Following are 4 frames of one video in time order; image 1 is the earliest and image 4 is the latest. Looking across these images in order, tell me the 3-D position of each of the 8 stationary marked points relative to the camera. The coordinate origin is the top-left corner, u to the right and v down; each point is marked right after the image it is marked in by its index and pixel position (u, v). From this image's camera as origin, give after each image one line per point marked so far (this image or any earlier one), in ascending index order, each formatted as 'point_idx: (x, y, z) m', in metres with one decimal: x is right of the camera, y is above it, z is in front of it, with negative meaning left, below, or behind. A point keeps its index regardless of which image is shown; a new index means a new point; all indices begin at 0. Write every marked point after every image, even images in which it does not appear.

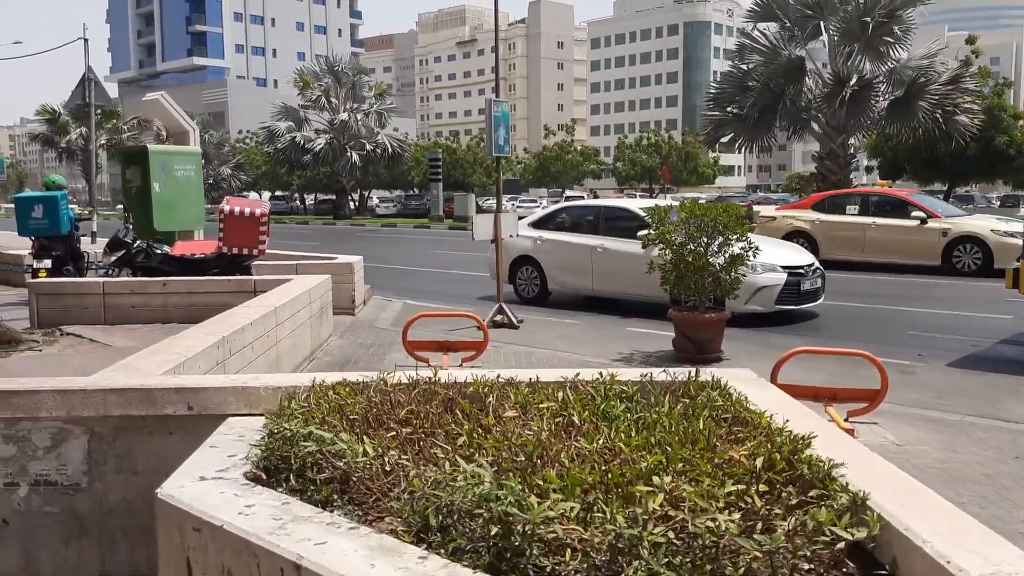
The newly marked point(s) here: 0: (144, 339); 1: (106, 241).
0: (-3.4, -0.5, +8.6) m
1: (-4.3, +0.5, +10.0) m
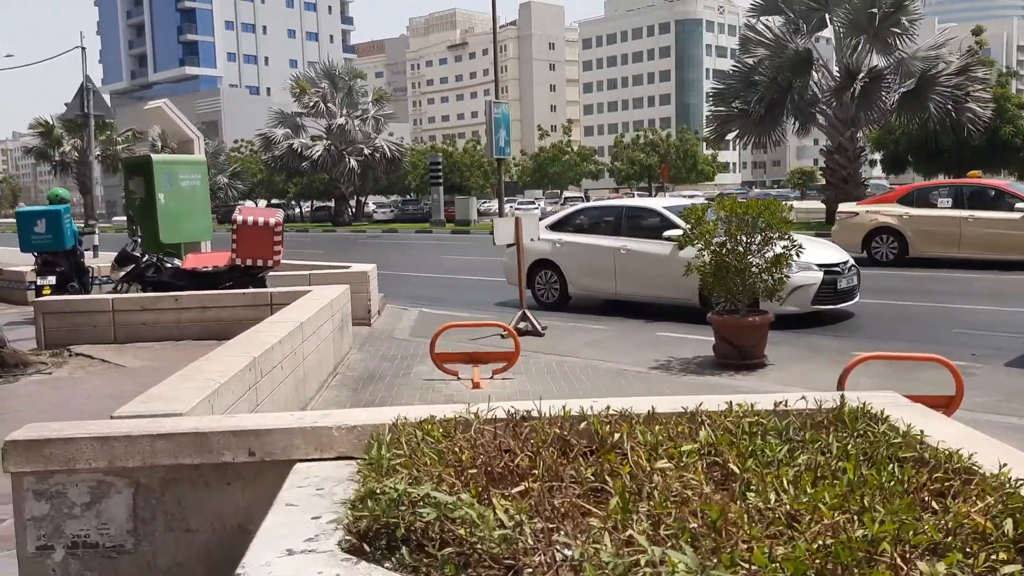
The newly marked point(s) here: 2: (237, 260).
0: (-3.1, -0.6, +8.2) m
1: (-4.0, +0.3, +9.6) m
2: (-2.8, +0.3, +9.5) m
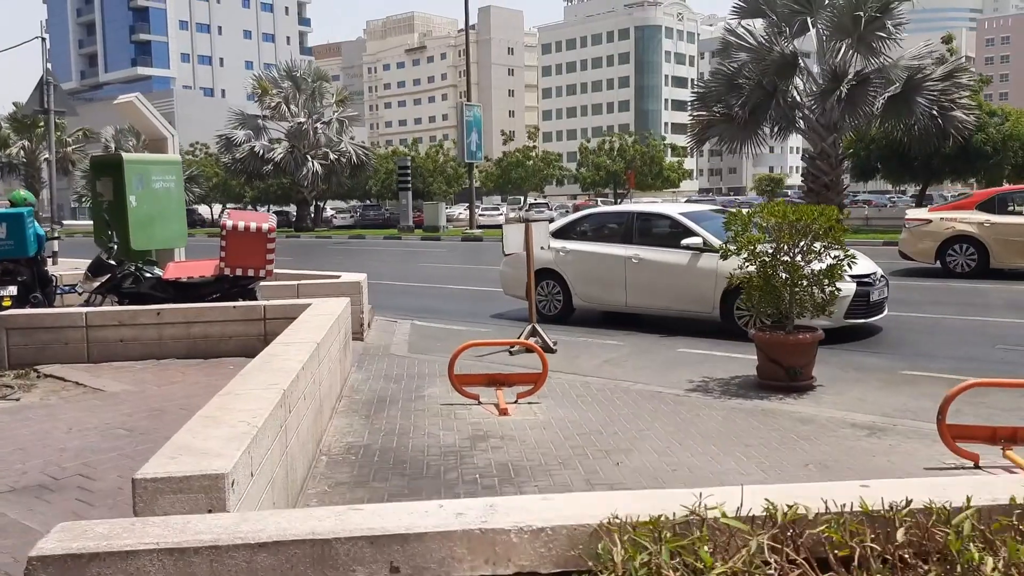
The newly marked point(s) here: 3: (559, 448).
0: (-2.9, -0.7, +7.3) m
1: (-3.9, +0.2, +8.6) m
2: (-2.6, +0.2, +8.6) m
3: (+0.3, -1.0, +5.8) m
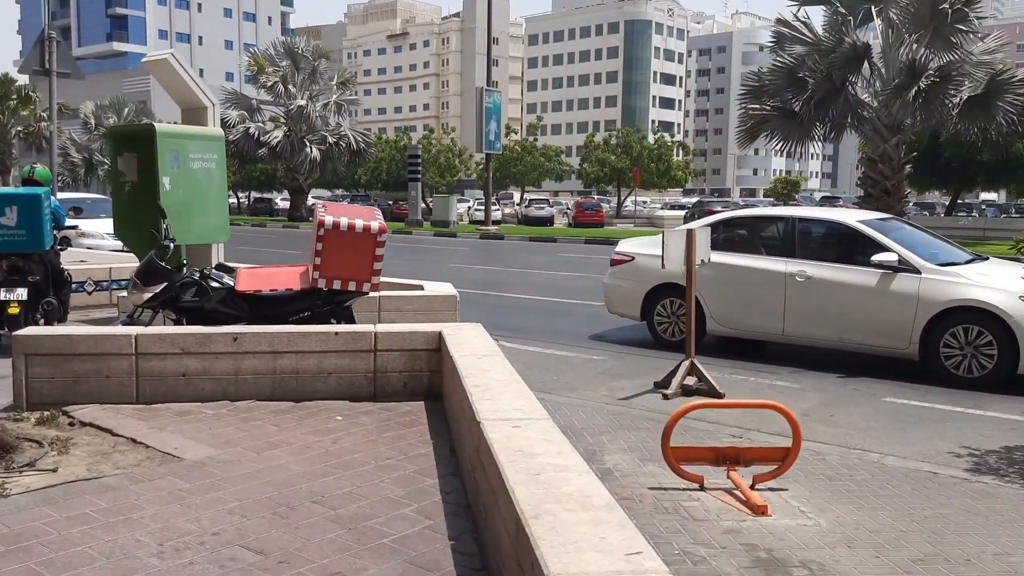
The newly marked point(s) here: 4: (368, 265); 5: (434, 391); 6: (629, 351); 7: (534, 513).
0: (-1.6, -0.8, +5.2) m
1: (-2.6, +0.1, +6.5) m
2: (-1.3, +0.1, +6.5) m
3: (+1.6, -1.2, +3.8) m
4: (-1.0, +0.2, +6.5) m
5: (-0.5, -0.7, +6.3) m
6: (+1.2, -0.6, +9.7) m
7: (0.0, -0.6, +2.7) m
